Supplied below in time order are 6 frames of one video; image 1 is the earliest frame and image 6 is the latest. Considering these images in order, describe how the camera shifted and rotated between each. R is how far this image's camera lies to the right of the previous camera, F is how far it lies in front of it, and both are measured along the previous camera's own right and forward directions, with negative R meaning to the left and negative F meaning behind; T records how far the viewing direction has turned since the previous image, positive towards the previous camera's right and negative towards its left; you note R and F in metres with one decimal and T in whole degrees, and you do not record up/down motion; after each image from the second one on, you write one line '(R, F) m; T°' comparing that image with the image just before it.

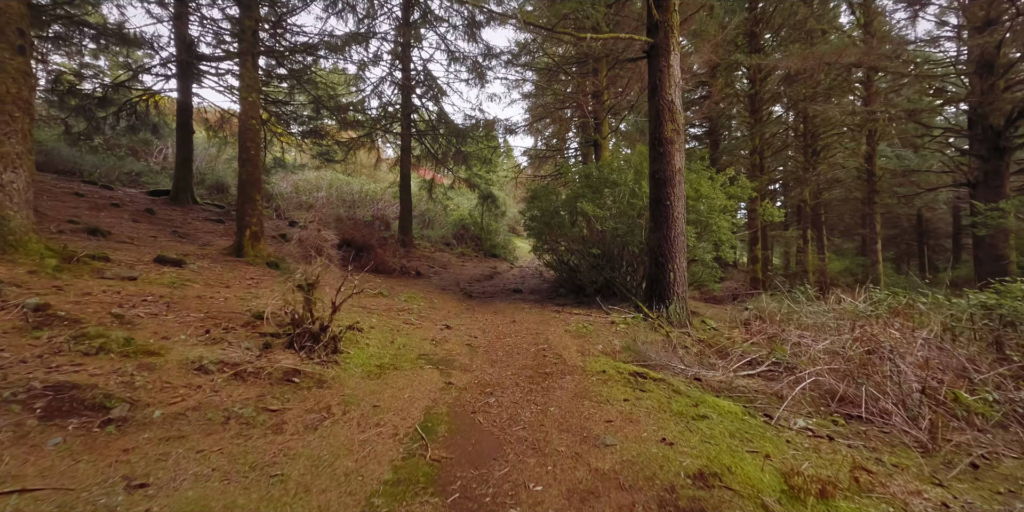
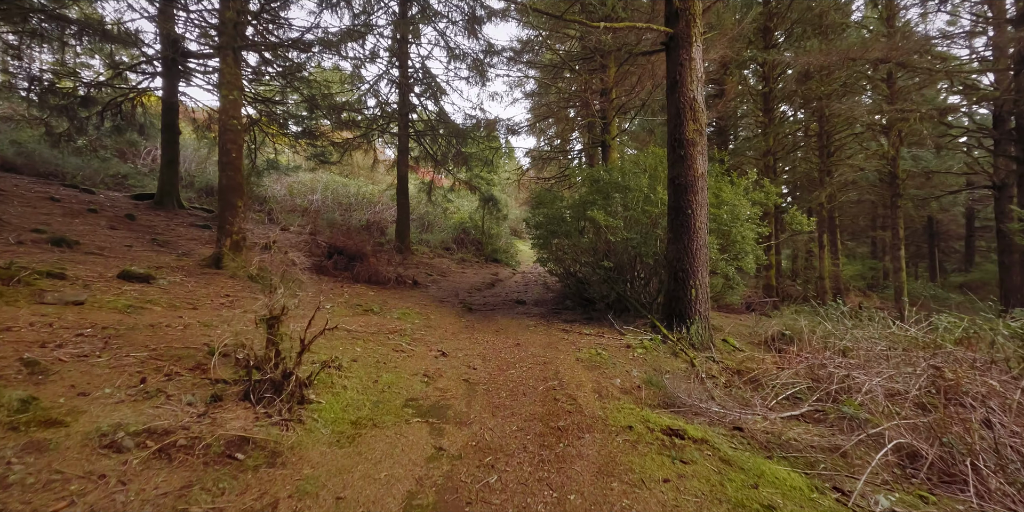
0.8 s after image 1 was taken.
(0.0, +0.5) m; 0°
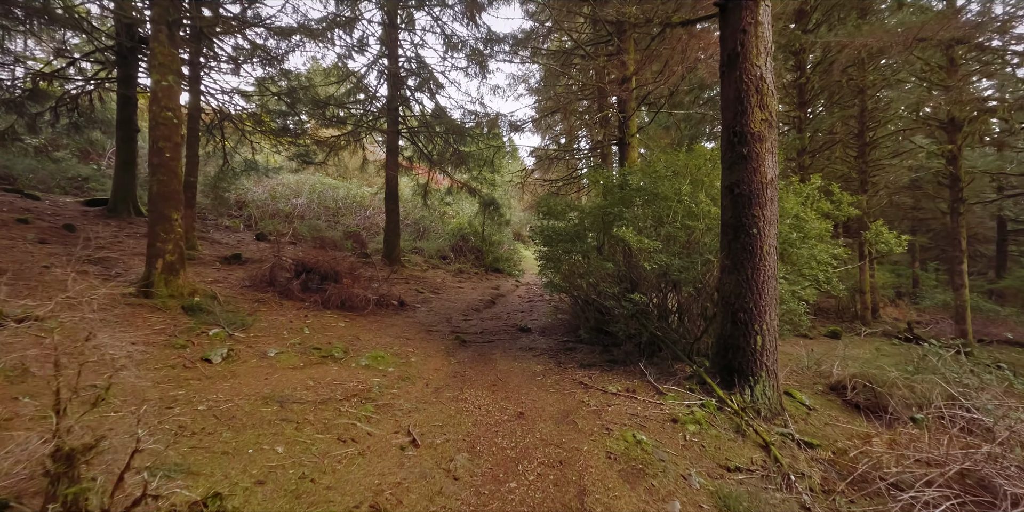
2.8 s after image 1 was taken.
(0.0, +1.2) m; -1°
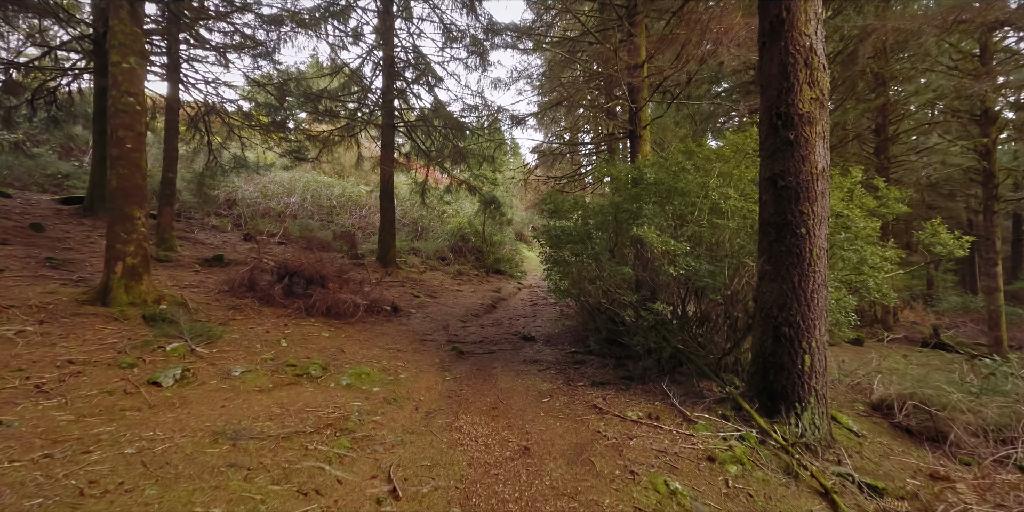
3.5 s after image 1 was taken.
(0.0, +0.5) m; 0°
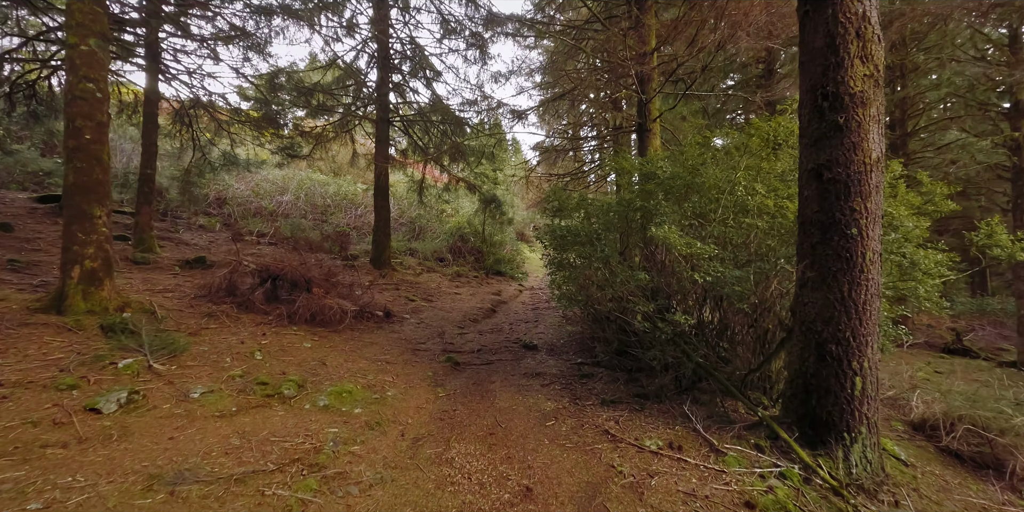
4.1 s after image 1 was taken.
(0.0, +0.4) m; 0°
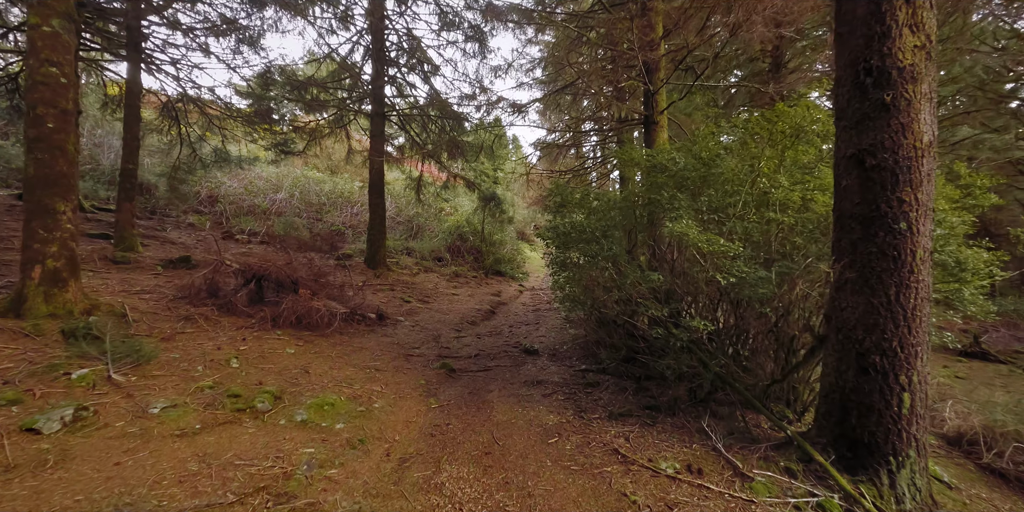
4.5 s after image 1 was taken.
(0.0, +0.3) m; 0°
